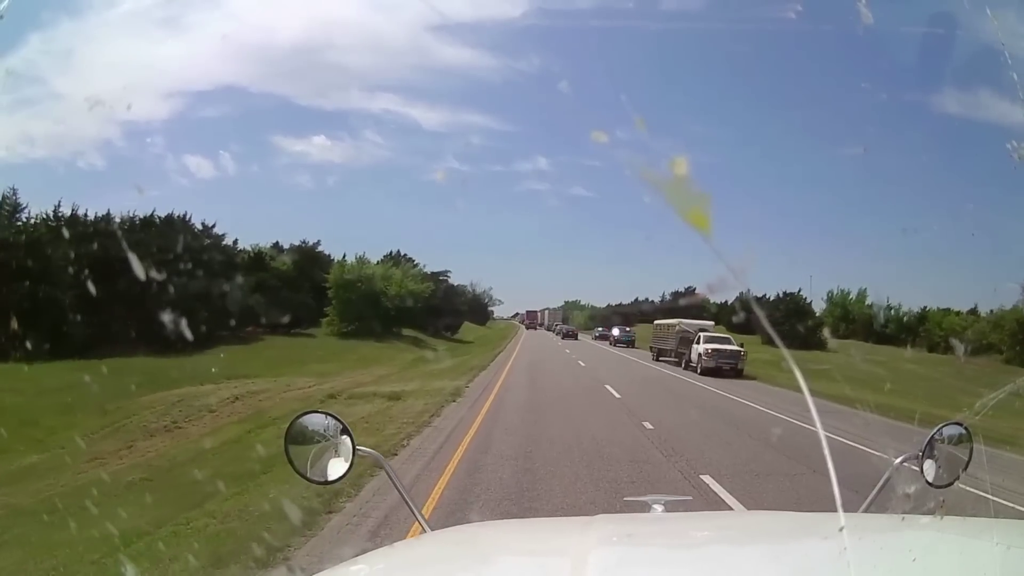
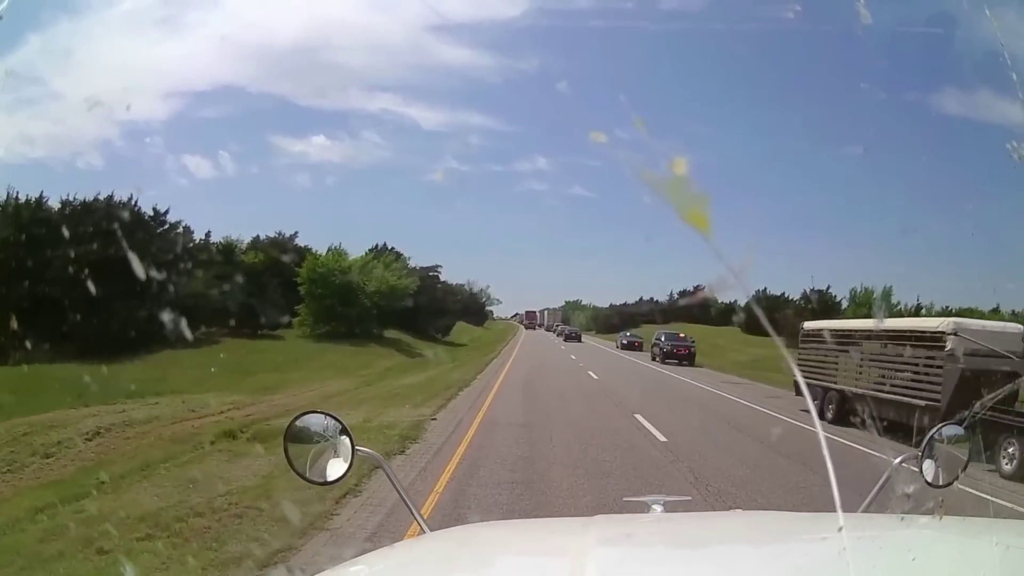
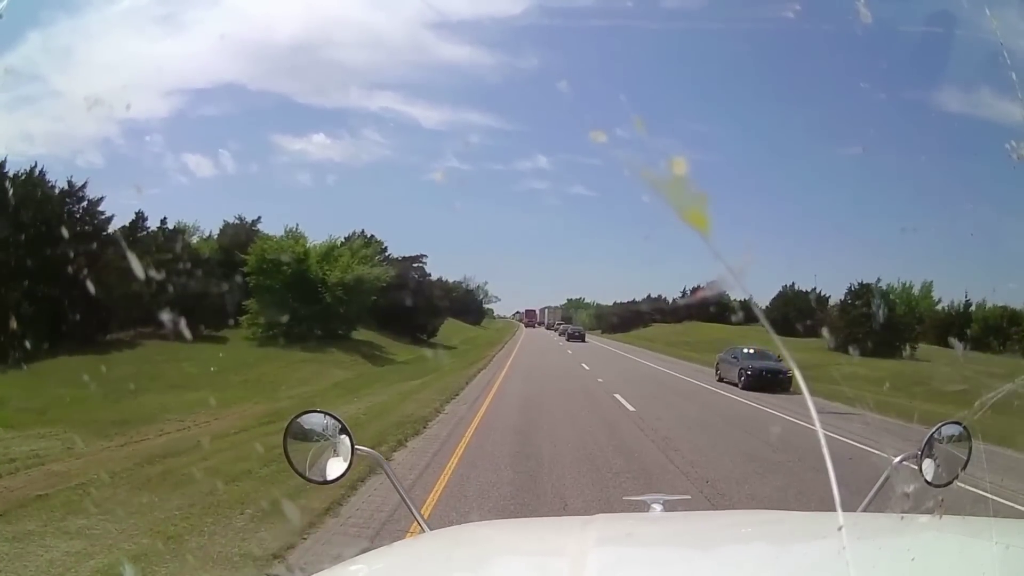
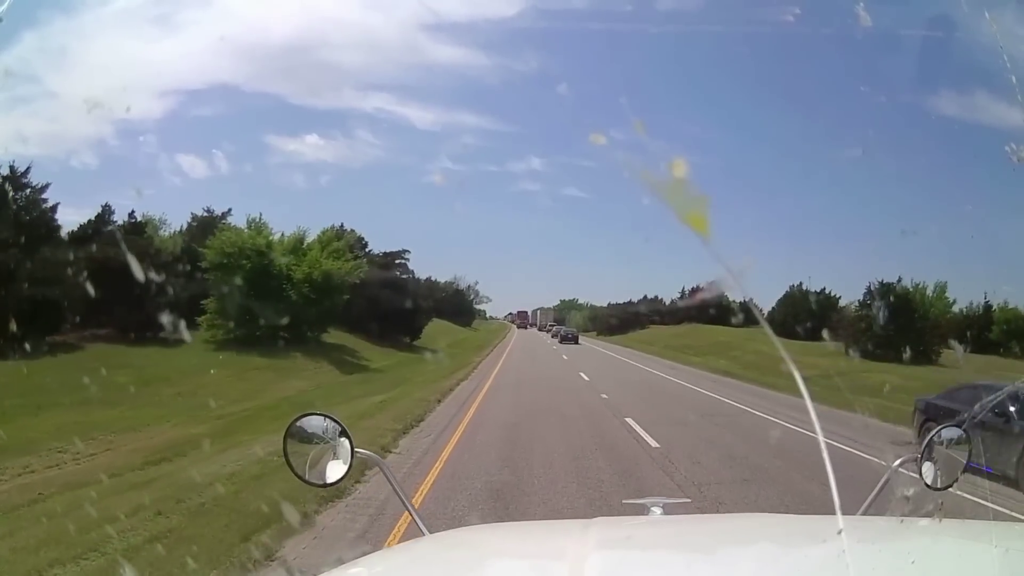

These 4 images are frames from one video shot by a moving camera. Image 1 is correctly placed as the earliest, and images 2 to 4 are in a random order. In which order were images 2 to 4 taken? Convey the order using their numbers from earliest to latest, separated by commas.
2, 3, 4
